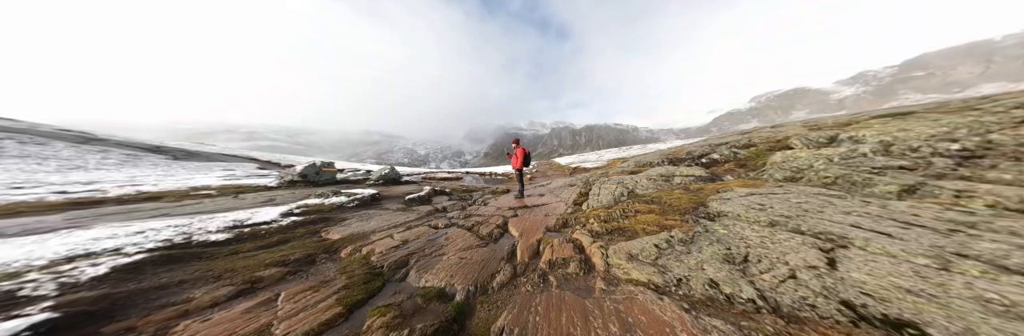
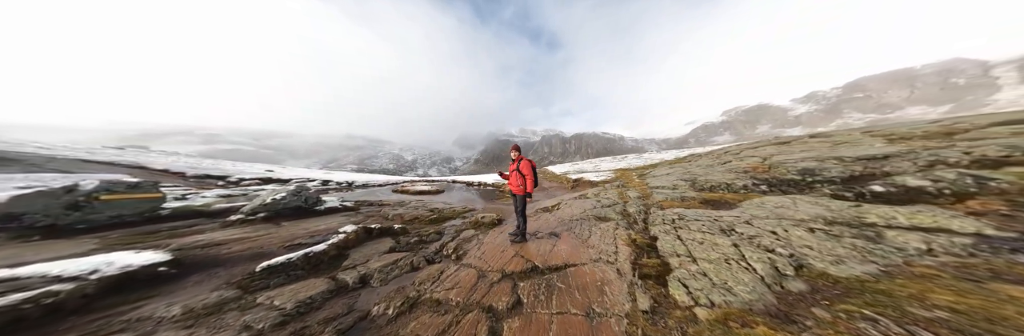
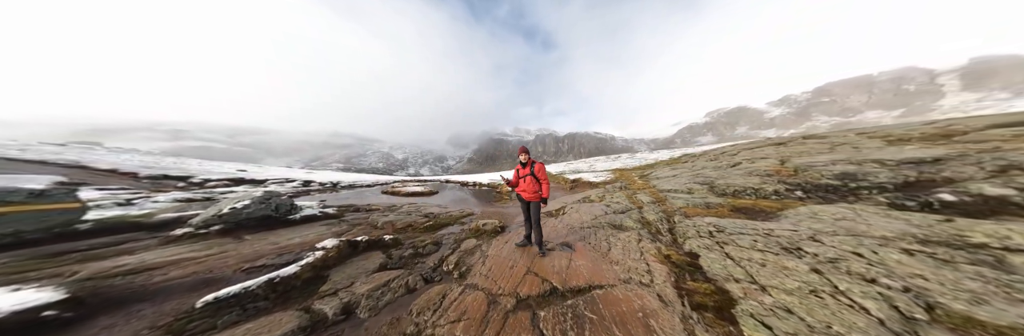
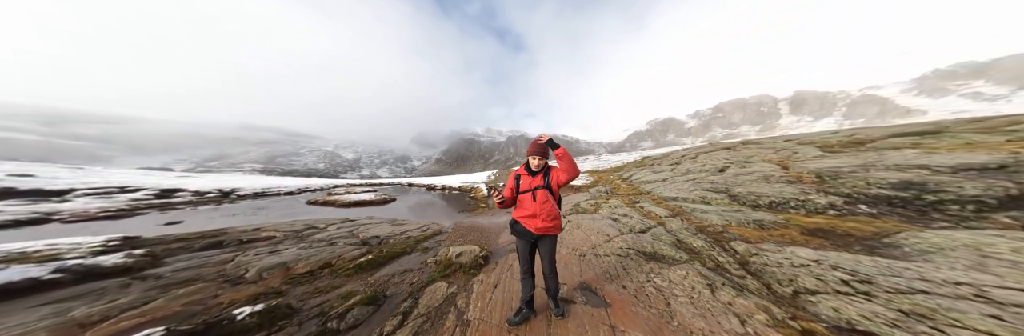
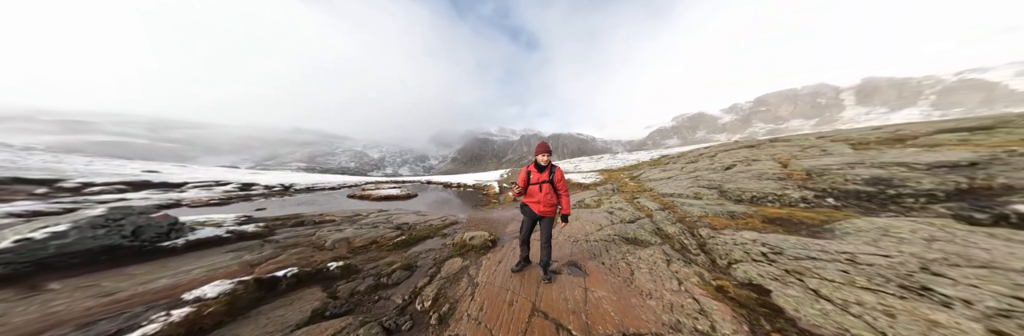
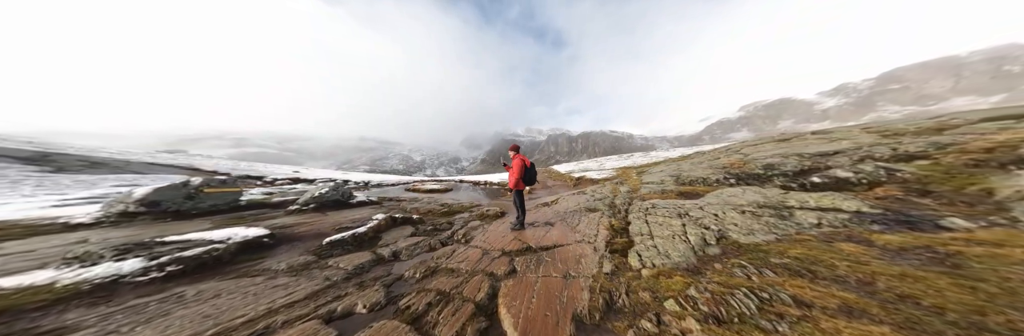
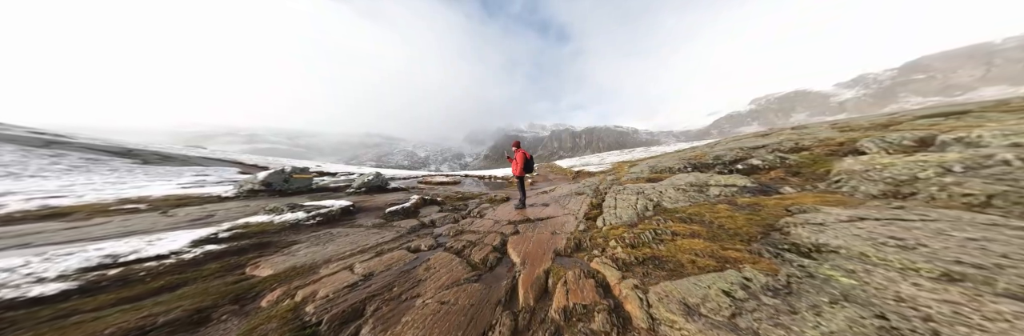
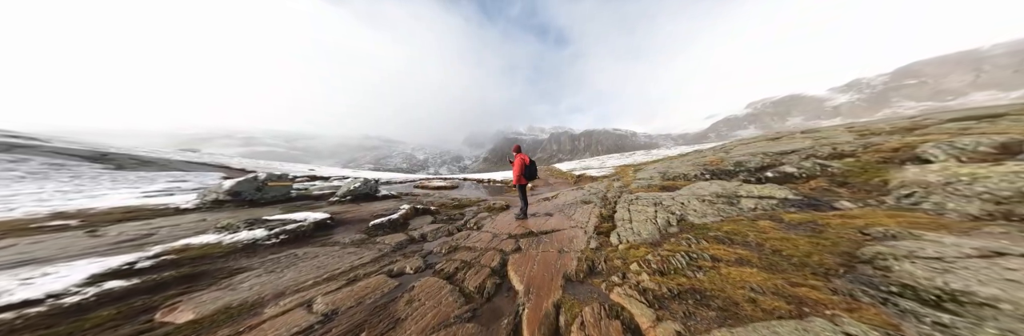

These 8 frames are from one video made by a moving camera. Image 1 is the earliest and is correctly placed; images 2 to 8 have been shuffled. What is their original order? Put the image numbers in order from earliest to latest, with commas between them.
7, 8, 6, 2, 3, 5, 4
